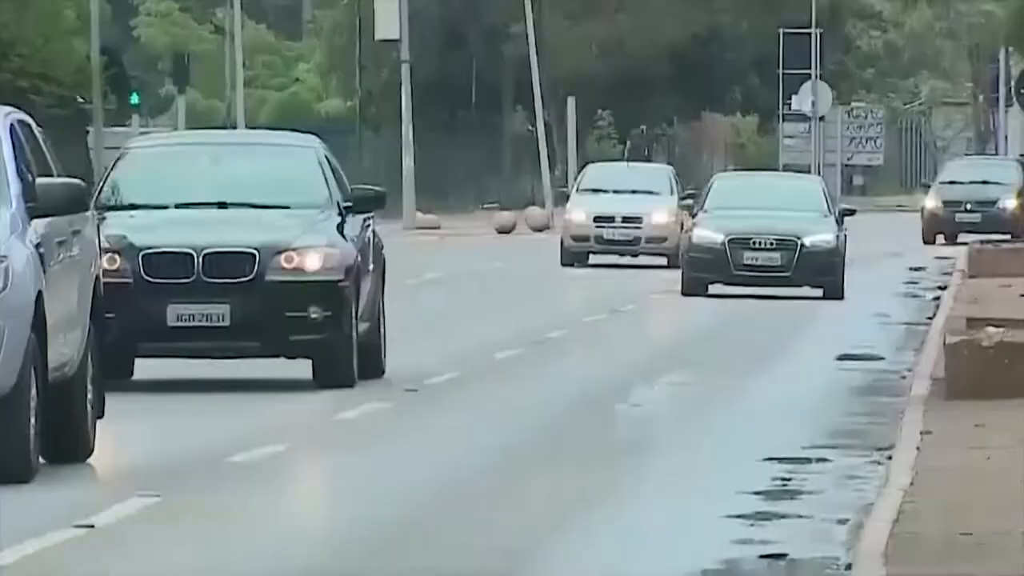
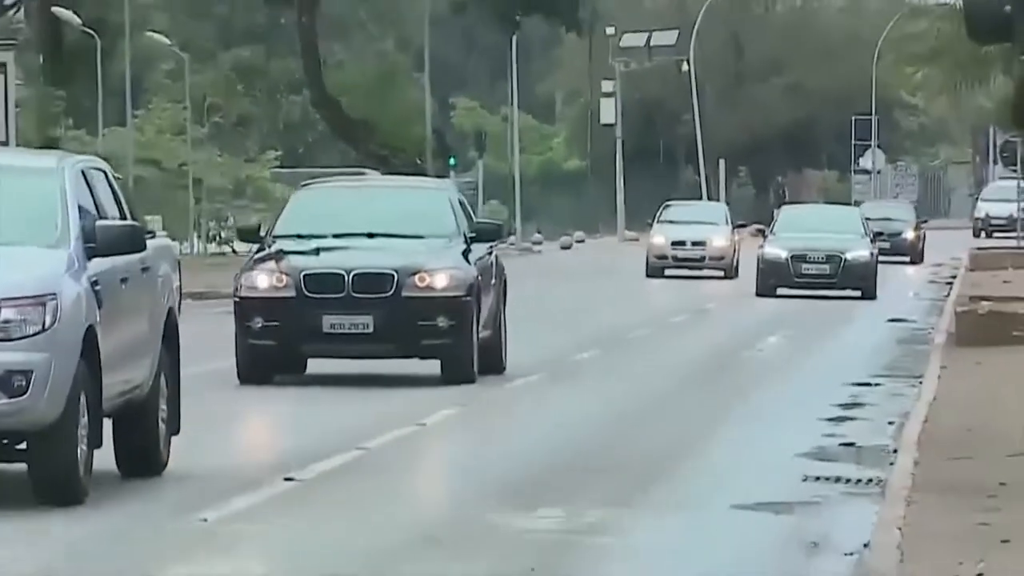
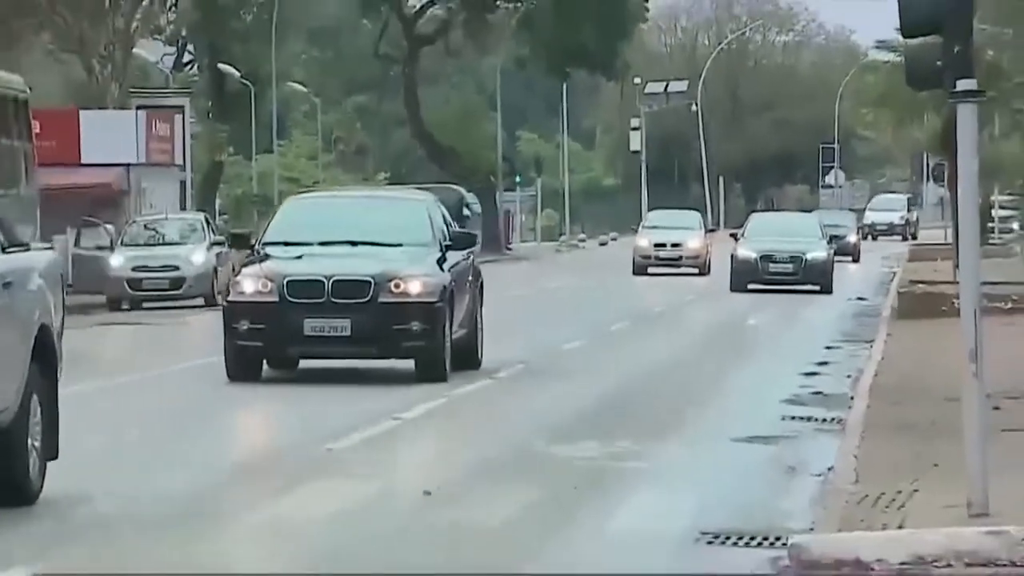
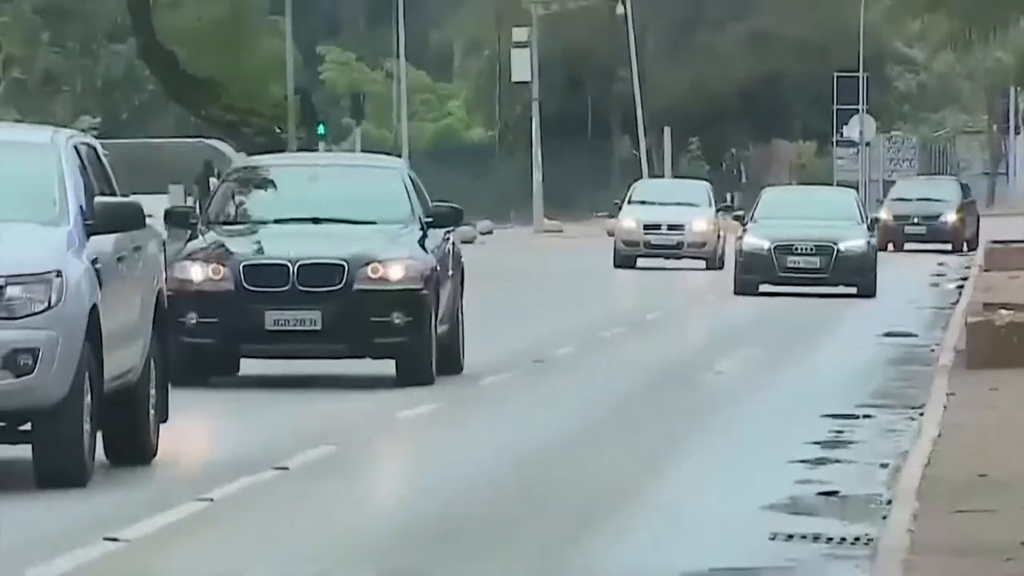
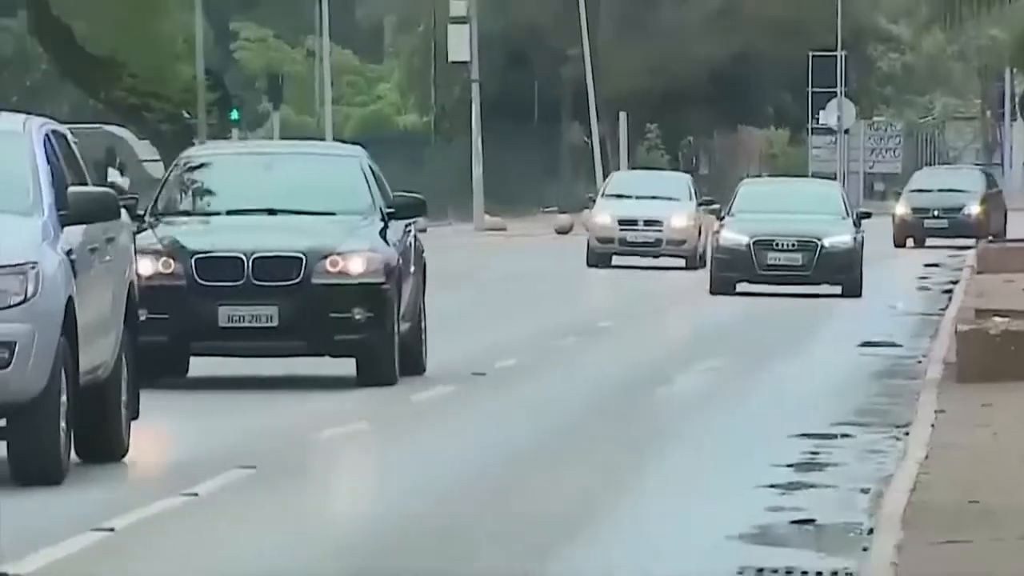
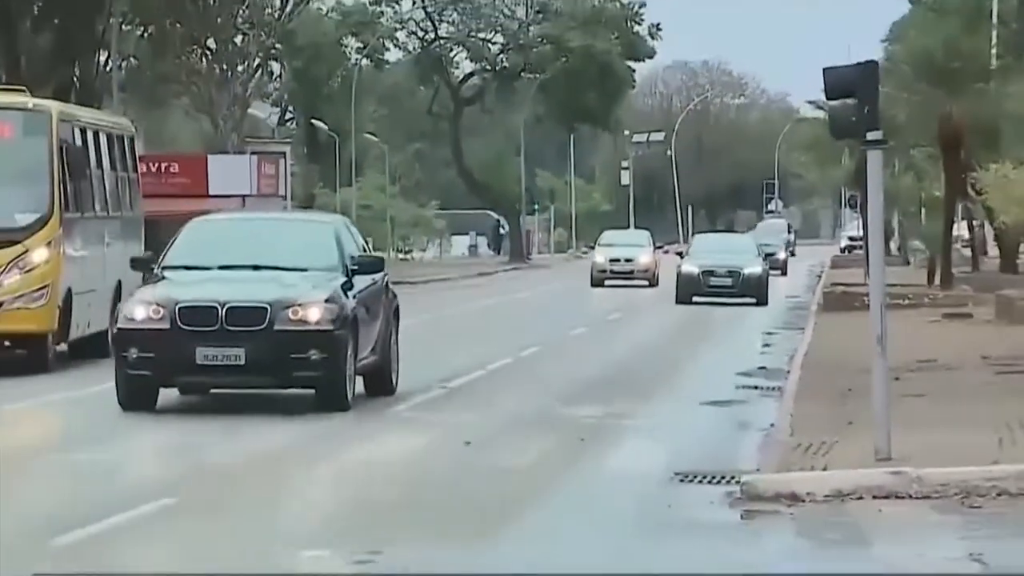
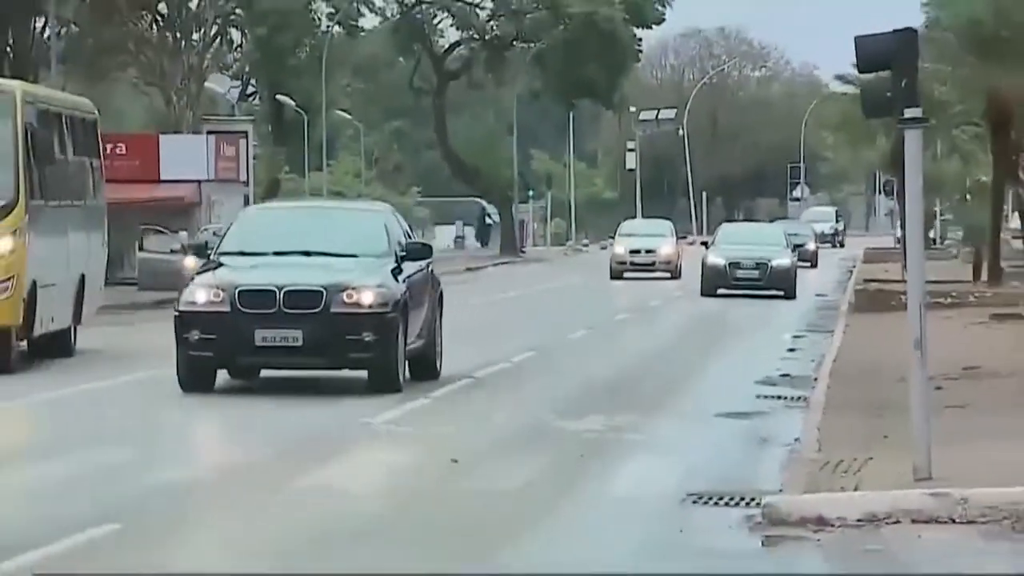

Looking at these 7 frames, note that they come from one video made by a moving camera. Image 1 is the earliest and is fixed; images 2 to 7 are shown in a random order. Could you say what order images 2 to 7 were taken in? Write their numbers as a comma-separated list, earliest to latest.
5, 4, 2, 3, 7, 6
